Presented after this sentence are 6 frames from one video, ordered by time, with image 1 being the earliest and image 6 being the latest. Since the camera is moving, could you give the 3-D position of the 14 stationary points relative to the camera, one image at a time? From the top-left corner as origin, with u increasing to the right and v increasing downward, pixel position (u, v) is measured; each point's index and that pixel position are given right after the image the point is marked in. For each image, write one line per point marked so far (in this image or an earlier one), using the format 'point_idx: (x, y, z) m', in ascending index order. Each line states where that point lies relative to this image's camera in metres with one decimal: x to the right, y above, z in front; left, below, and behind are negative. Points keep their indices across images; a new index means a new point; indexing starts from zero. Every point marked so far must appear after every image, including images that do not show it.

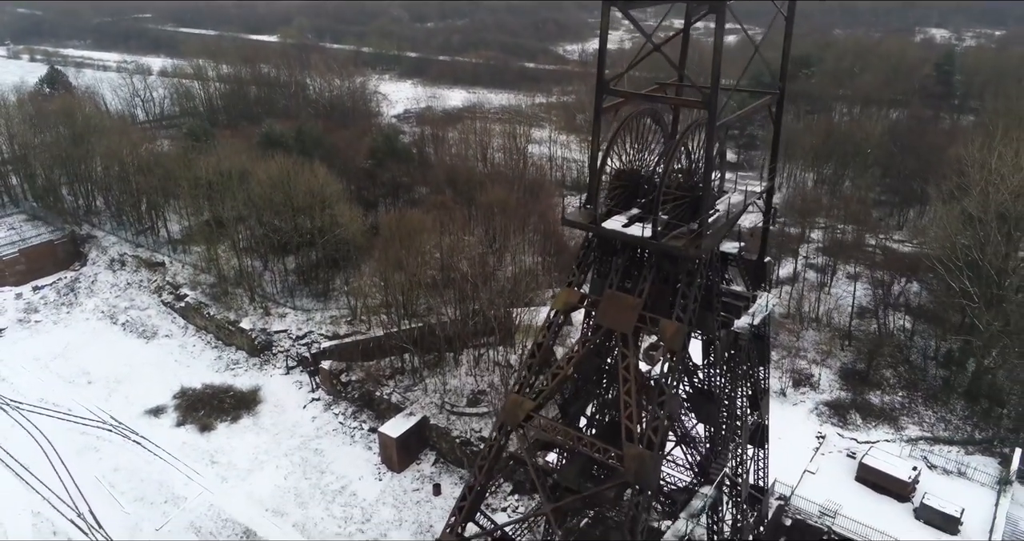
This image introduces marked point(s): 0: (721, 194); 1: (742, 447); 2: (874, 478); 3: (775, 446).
0: (+3.0, +1.1, +10.5) m
1: (+3.7, -2.9, +12.0) m
2: (+7.9, -4.6, +16.2) m
3: (+6.3, -4.2, +17.7) m
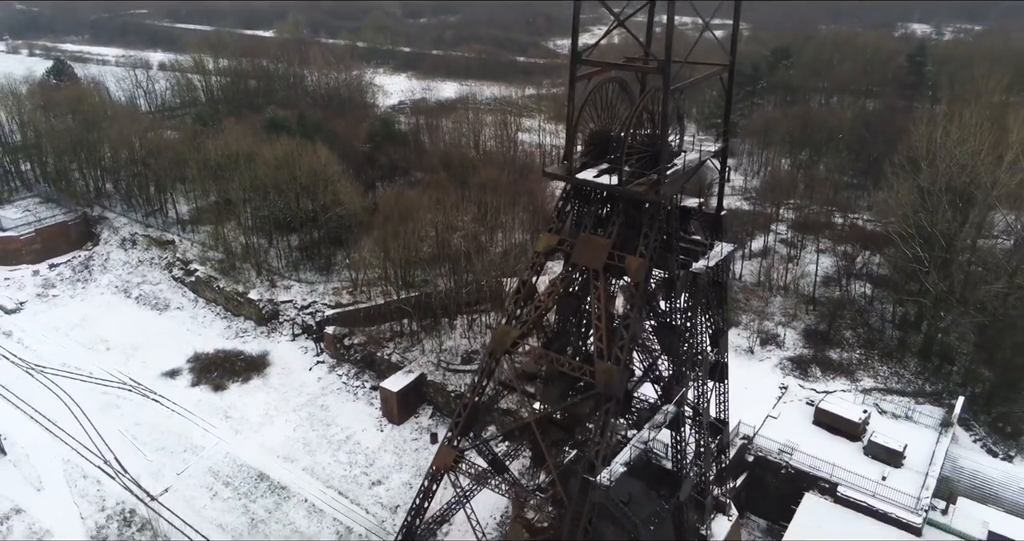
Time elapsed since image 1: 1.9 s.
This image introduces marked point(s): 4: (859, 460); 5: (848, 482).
0: (+2.8, +2.0, +12.2) m
1: (+3.5, -2.0, +13.7) m
2: (+7.7, -3.6, +17.9) m
3: (+6.0, -3.3, +19.4) m
4: (+8.0, -4.4, +17.0) m
5: (+7.5, -4.7, +16.5) m
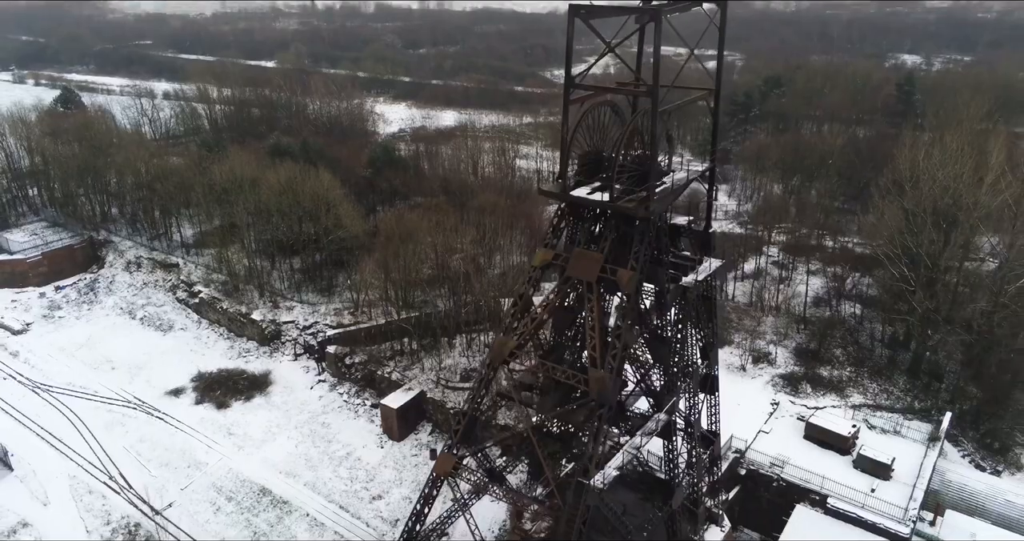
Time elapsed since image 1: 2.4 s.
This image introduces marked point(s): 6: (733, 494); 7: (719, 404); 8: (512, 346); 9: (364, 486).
0: (+2.7, +1.7, +12.9) m
1: (+3.5, -2.3, +14.2) m
2: (+7.7, -4.1, +18.4) m
3: (+6.0, -3.8, +19.9) m
4: (+8.0, -4.8, +17.5) m
5: (+7.5, -5.1, +16.9) m
6: (+5.2, -5.3, +17.5) m
7: (+4.3, -2.8, +15.4) m
8: (0.0, -1.3, +12.6) m
9: (-3.9, -5.6, +19.2) m
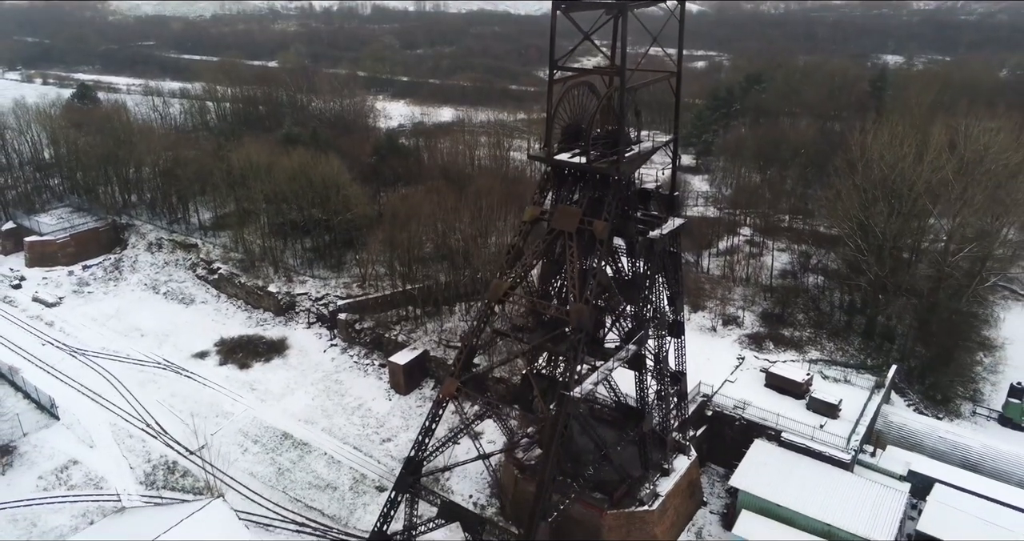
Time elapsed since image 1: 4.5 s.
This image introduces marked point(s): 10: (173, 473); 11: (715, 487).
0: (+2.6, +2.7, +15.3) m
1: (+3.3, -1.3, +16.6) m
2: (+7.5, -3.2, +20.8) m
3: (+5.8, -2.8, +22.3) m
4: (+7.8, -3.8, +19.9) m
5: (+7.3, -4.2, +19.3) m
6: (+5.1, -4.3, +19.9) m
7: (+4.2, -1.8, +17.8) m
8: (-0.1, -0.3, +15.0) m
9: (-4.0, -4.7, +21.6) m
10: (-9.1, -5.4, +19.7) m
11: (+5.4, -5.8, +19.6) m
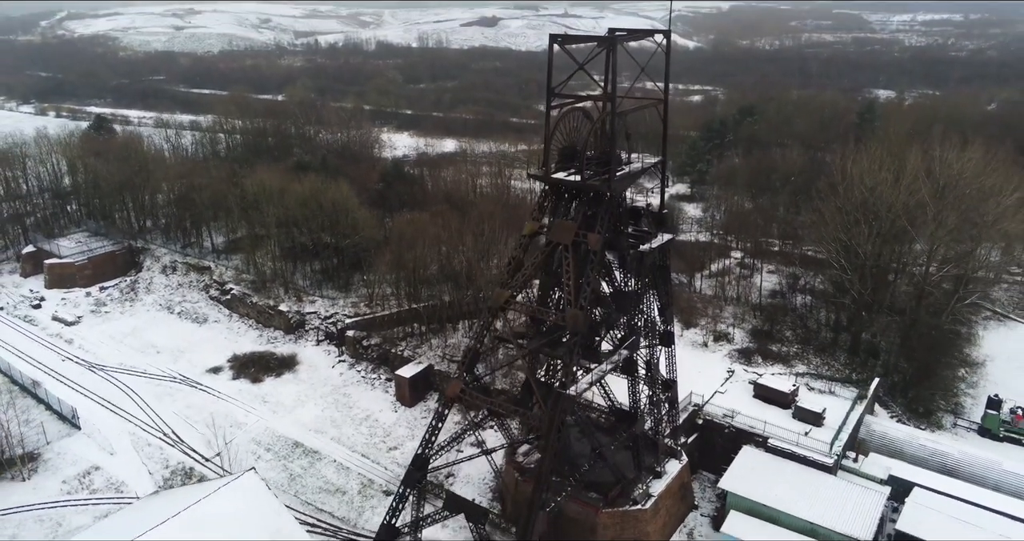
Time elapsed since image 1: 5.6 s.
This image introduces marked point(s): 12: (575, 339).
0: (+2.6, +2.4, +16.6) m
1: (+3.4, -1.6, +17.8) m
2: (+7.5, -3.6, +21.9) m
3: (+5.8, -3.4, +23.4) m
4: (+7.9, -4.3, +21.0) m
5: (+7.3, -4.6, +20.3) m
6: (+5.1, -4.8, +20.9) m
7: (+4.2, -2.2, +19.0) m
8: (-0.1, -0.5, +16.2) m
9: (-4.0, -5.2, +22.6) m
10: (-9.1, -5.8, +20.7) m
11: (+5.4, -6.2, +20.6) m
12: (+1.3, -1.4, +15.5) m
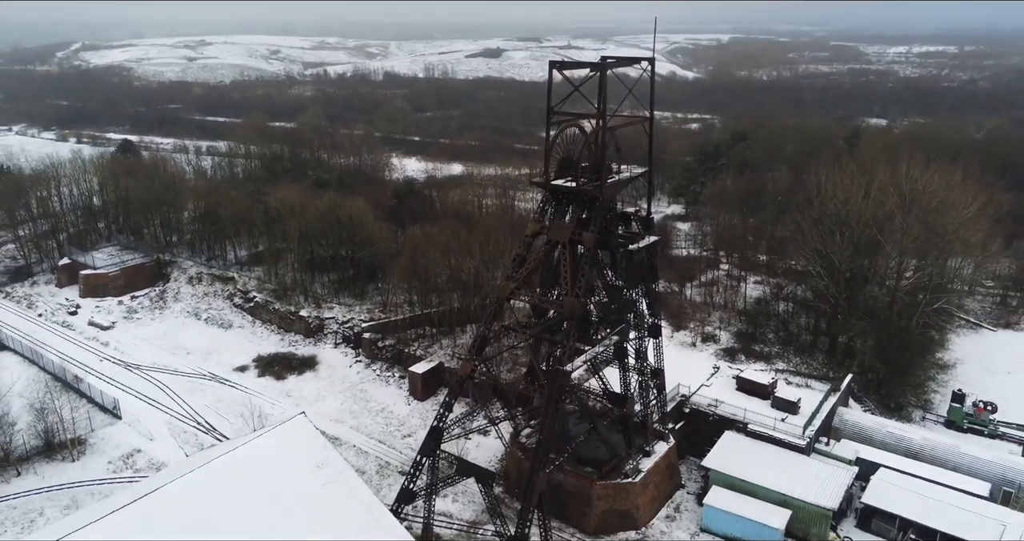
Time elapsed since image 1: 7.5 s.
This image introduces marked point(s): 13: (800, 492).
0: (+2.7, +2.5, +19.0) m
1: (+3.5, -1.6, +20.1) m
2: (+7.6, -3.7, +24.0) m
3: (+6.0, -3.5, +25.6) m
4: (+8.0, -4.4, +23.1) m
5: (+7.5, -4.6, +22.4) m
6: (+5.2, -4.8, +23.0) m
7: (+4.3, -2.2, +21.2) m
8: (0.0, -0.4, +18.5) m
9: (-3.9, -5.3, +24.7) m
10: (-9.0, -5.9, +22.8) m
11: (+5.5, -6.3, +22.6) m
12: (+1.4, -1.3, +17.7) m
13: (+7.7, -5.9, +19.5) m
